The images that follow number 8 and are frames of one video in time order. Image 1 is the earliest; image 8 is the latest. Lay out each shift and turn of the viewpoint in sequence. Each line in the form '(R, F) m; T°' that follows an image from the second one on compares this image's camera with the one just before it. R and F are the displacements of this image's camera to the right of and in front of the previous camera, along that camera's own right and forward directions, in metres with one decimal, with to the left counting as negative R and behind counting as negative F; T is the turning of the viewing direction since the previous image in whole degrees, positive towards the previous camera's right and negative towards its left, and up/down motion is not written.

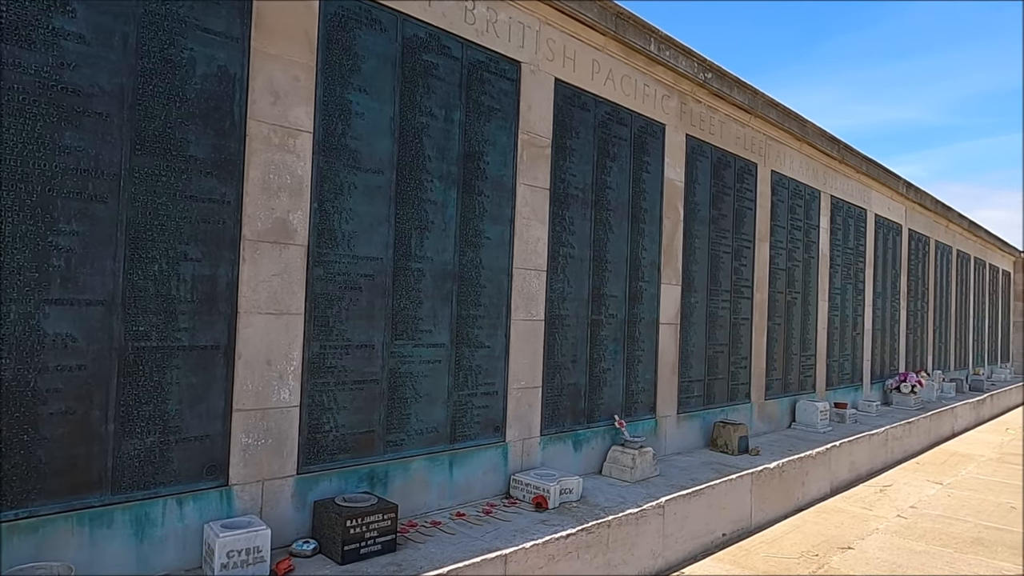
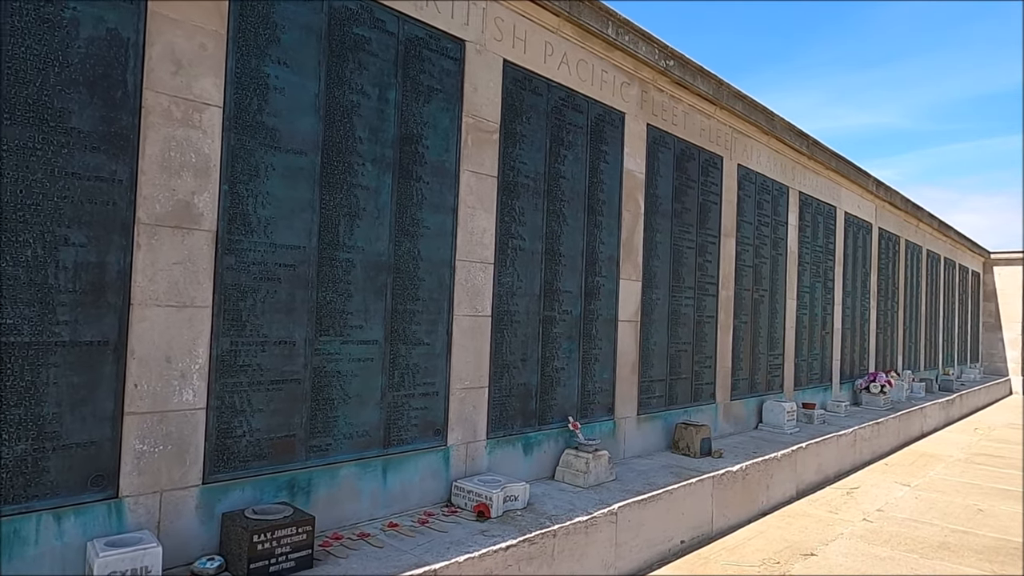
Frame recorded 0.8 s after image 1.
(+0.3, +0.3) m; +2°
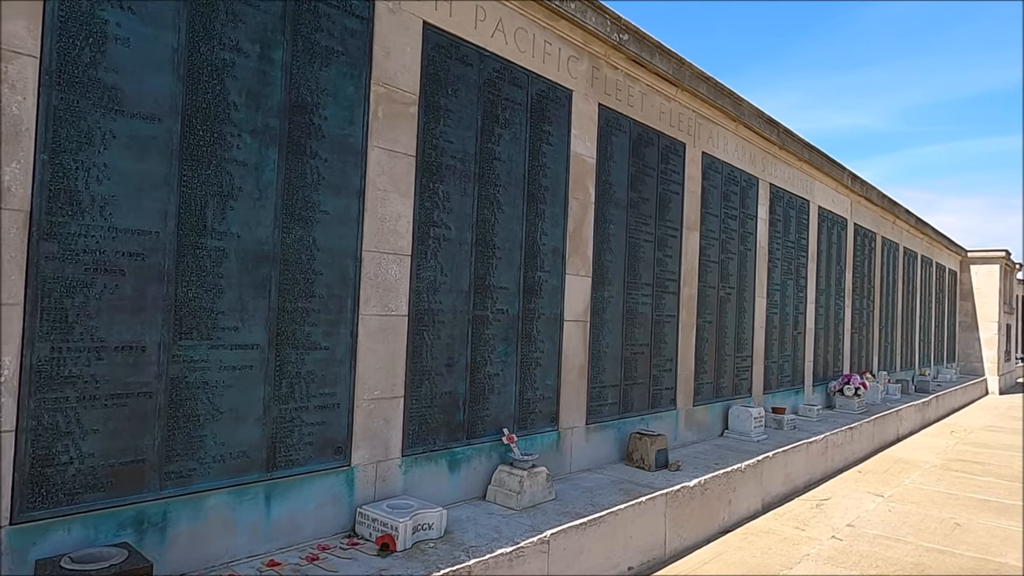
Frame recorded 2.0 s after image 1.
(+0.5, +0.7) m; +1°
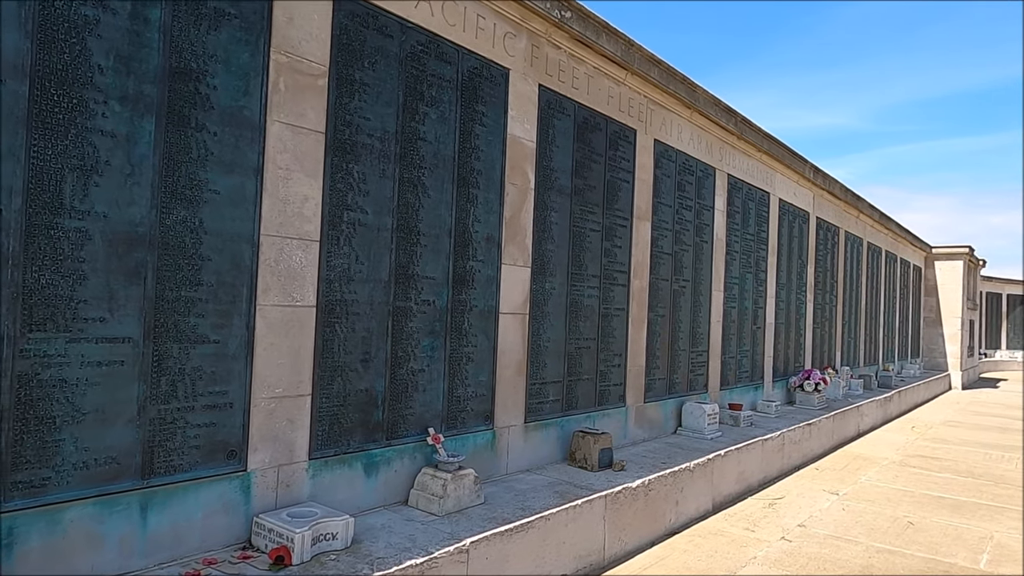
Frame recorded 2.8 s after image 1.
(+0.4, +0.3) m; +2°
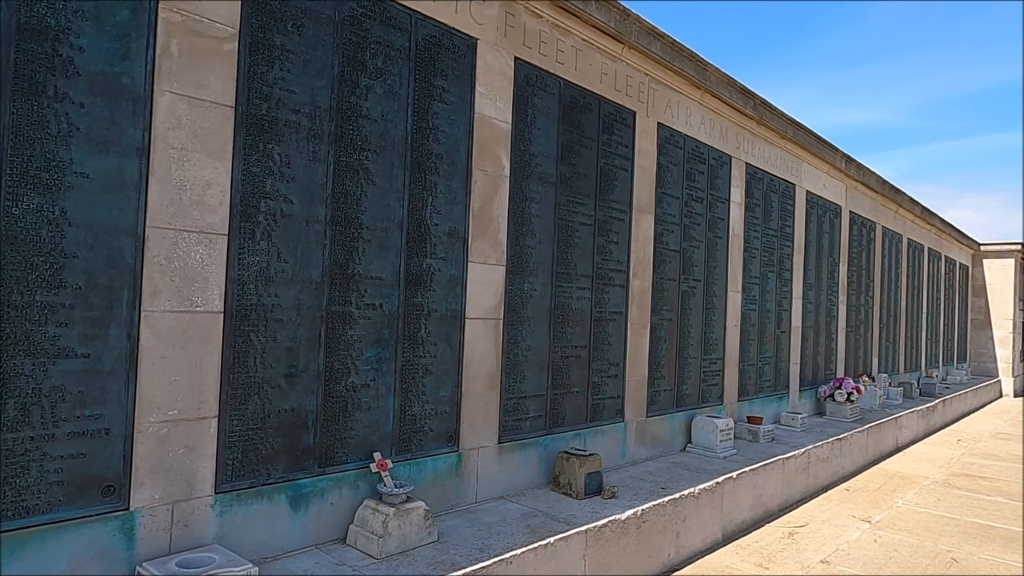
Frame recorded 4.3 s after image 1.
(+0.5, +0.8) m; -3°
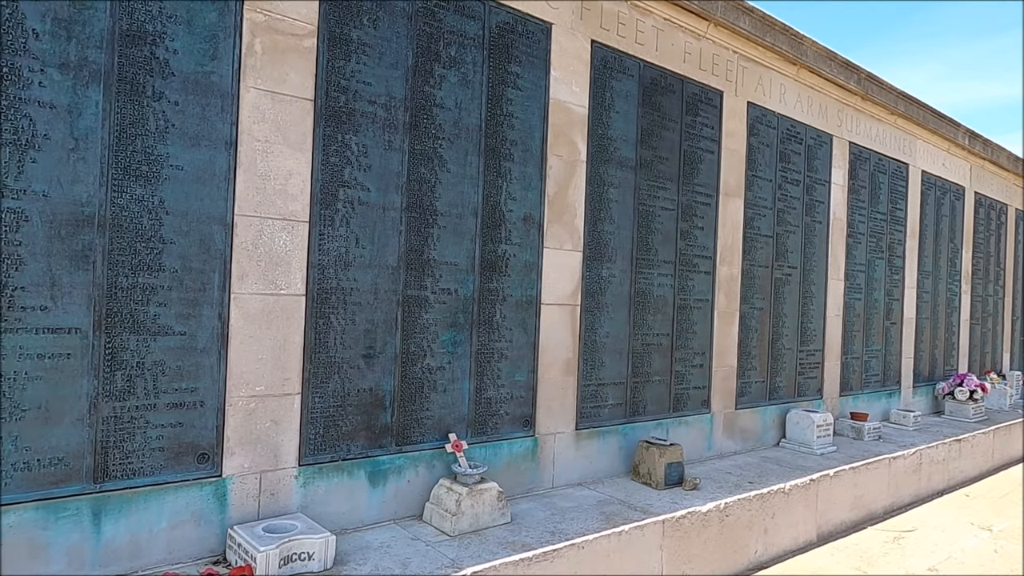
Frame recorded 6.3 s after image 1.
(+0.2, 0.0) m; -9°
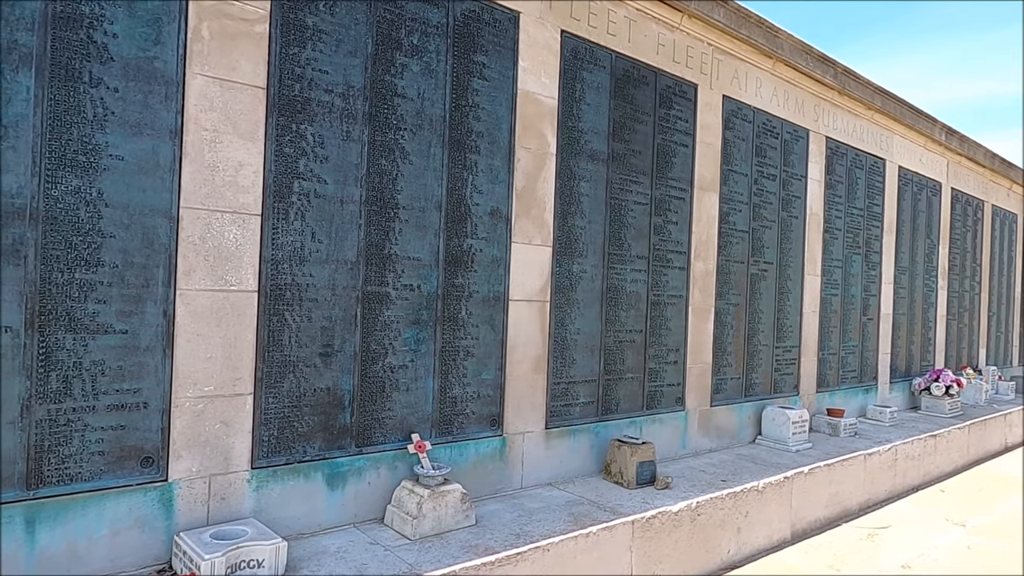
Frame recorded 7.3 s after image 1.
(+0.1, +0.1) m; +1°
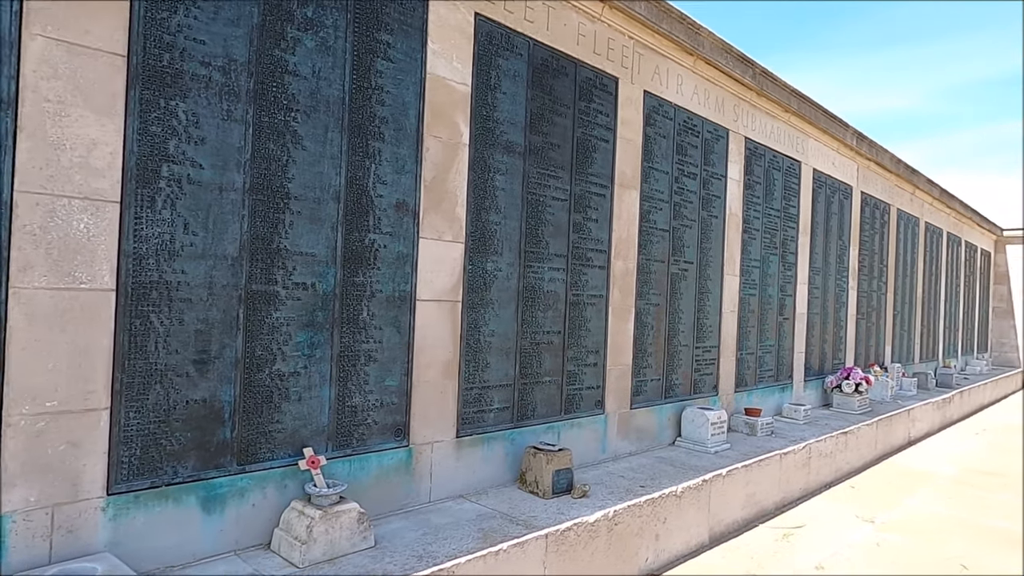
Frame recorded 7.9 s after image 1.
(+0.2, +0.3) m; +6°
